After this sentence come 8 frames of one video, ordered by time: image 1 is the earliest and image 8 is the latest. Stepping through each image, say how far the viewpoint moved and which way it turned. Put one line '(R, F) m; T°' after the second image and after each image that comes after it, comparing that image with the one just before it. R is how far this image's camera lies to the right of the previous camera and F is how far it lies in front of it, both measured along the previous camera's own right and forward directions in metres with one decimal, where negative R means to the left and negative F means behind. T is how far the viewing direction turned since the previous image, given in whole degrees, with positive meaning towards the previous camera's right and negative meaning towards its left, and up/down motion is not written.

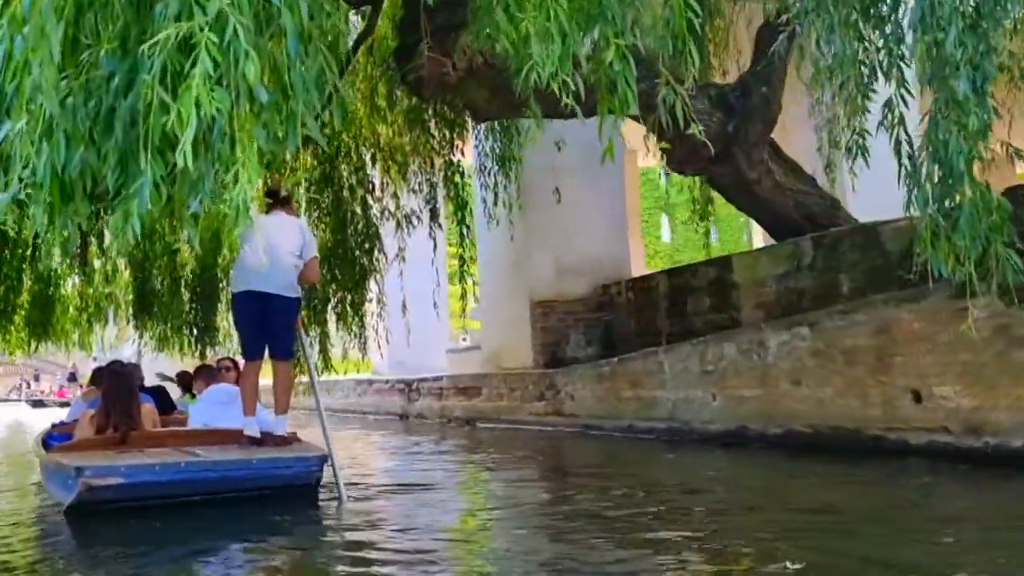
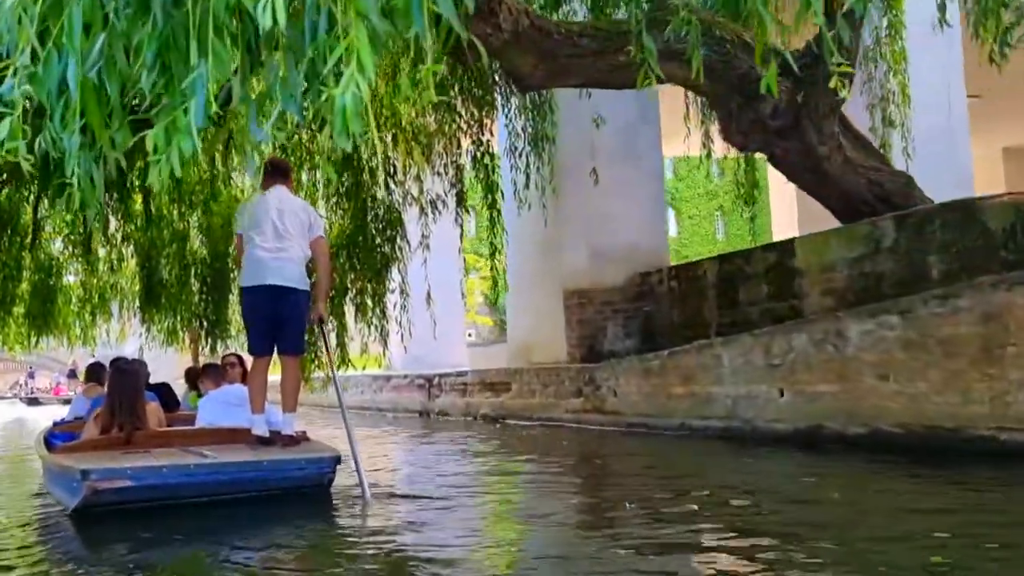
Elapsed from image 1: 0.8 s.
(-0.3, +0.5) m; 0°
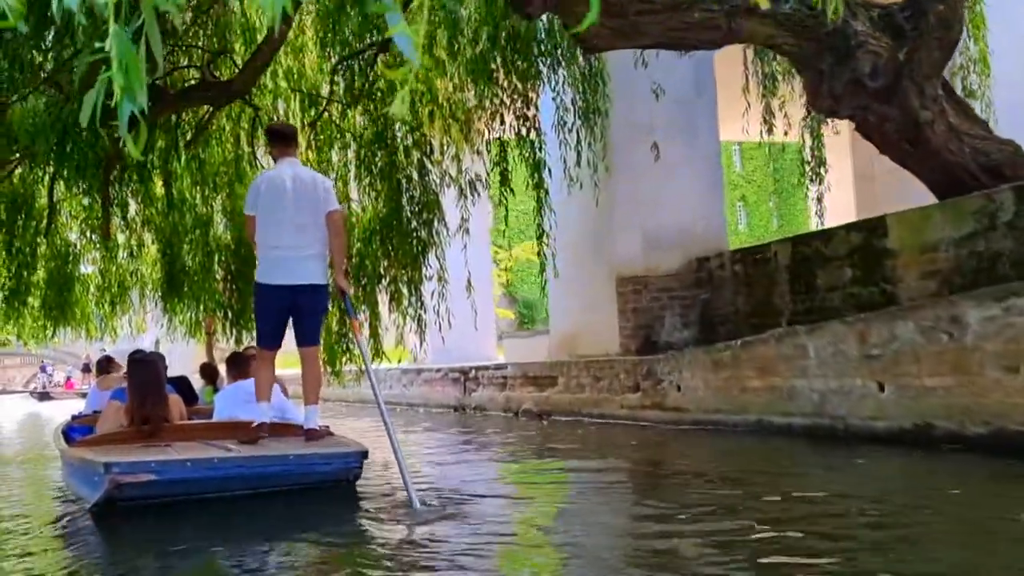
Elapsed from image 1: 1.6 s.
(-0.3, +0.5) m; -1°
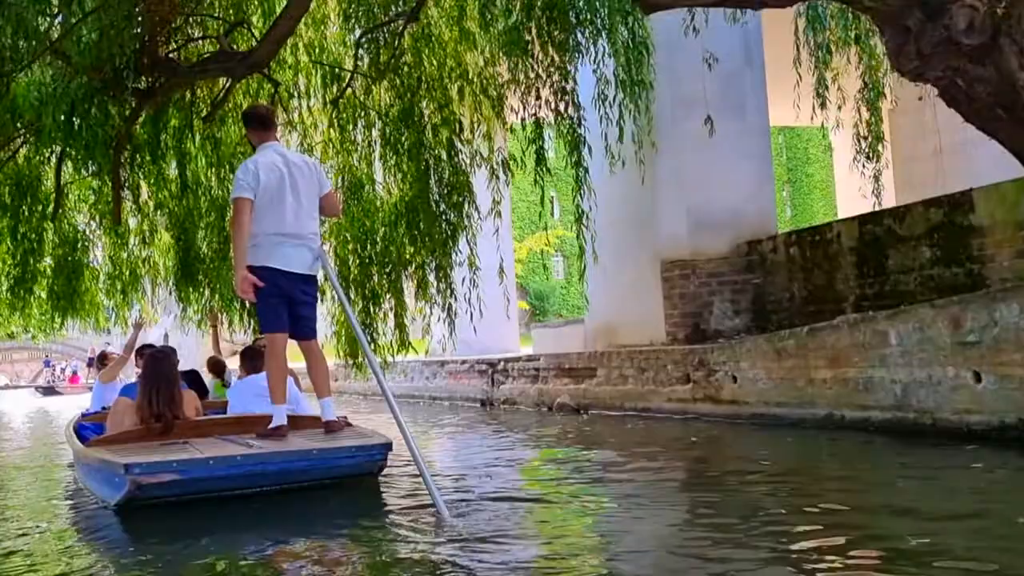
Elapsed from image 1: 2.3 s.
(-0.3, +0.4) m; 0°
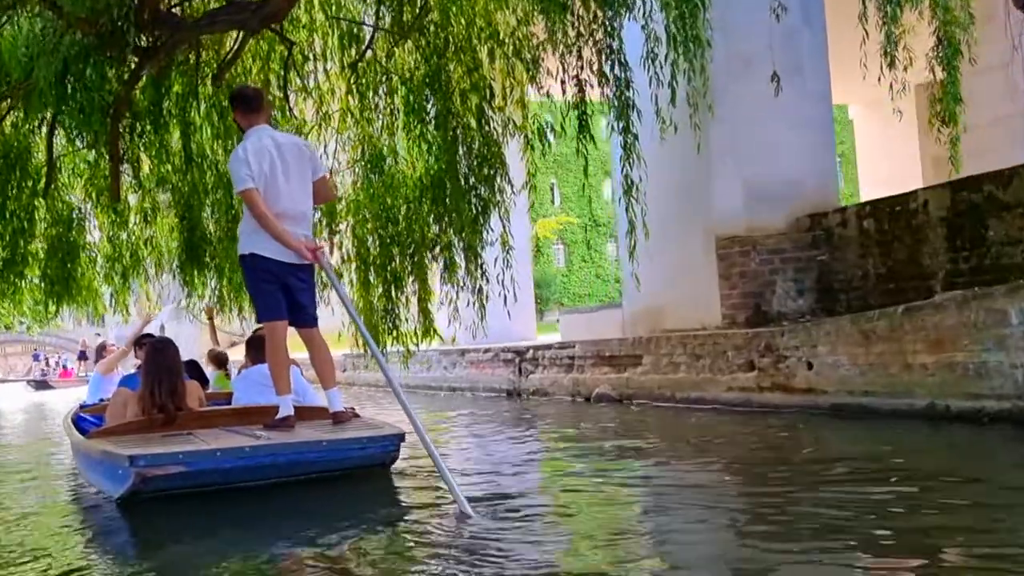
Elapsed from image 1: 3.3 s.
(-0.3, +0.6) m; 0°
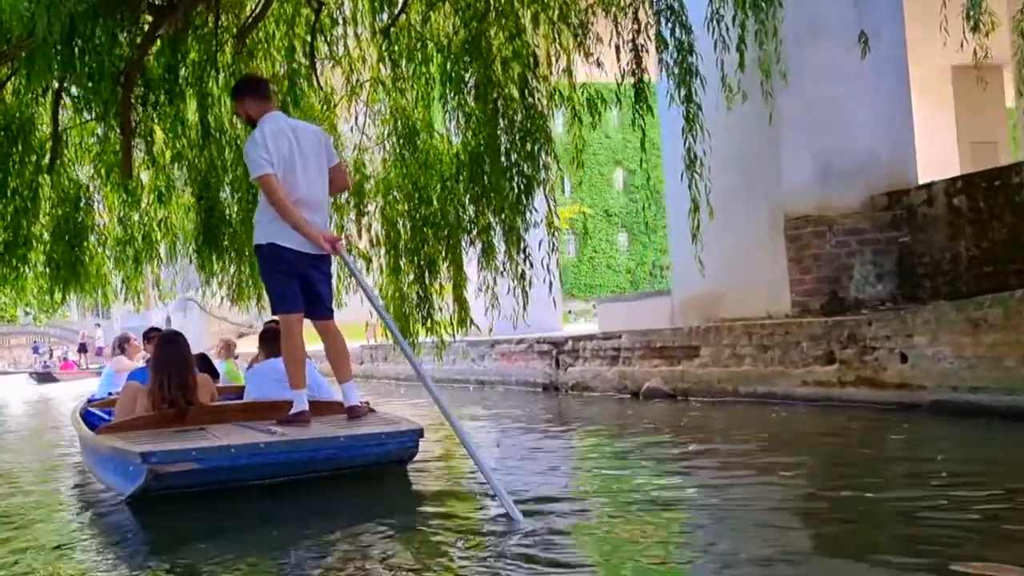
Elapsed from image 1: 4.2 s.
(-0.3, +0.5) m; 0°
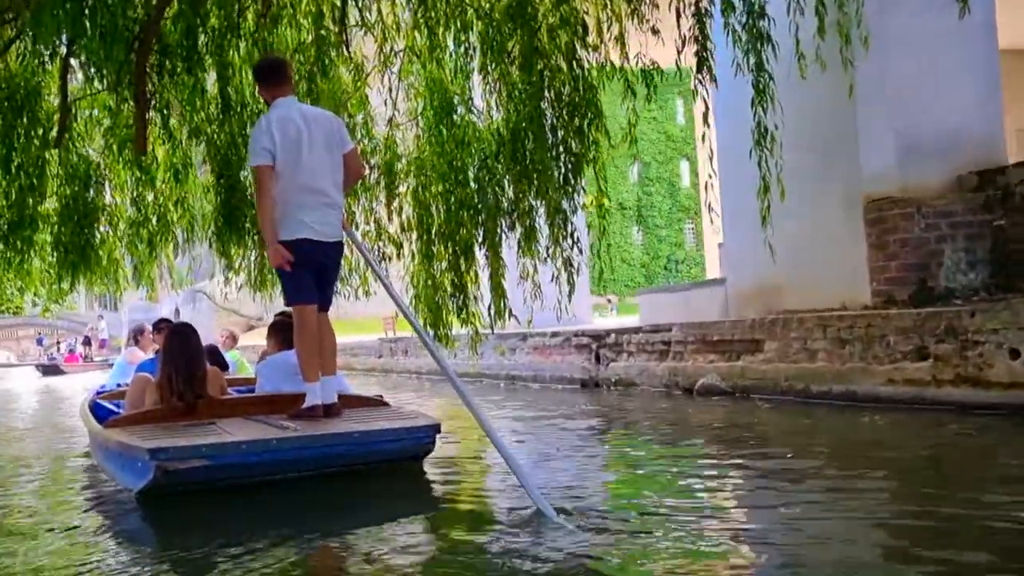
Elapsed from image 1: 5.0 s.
(-0.3, +0.5) m; 0°
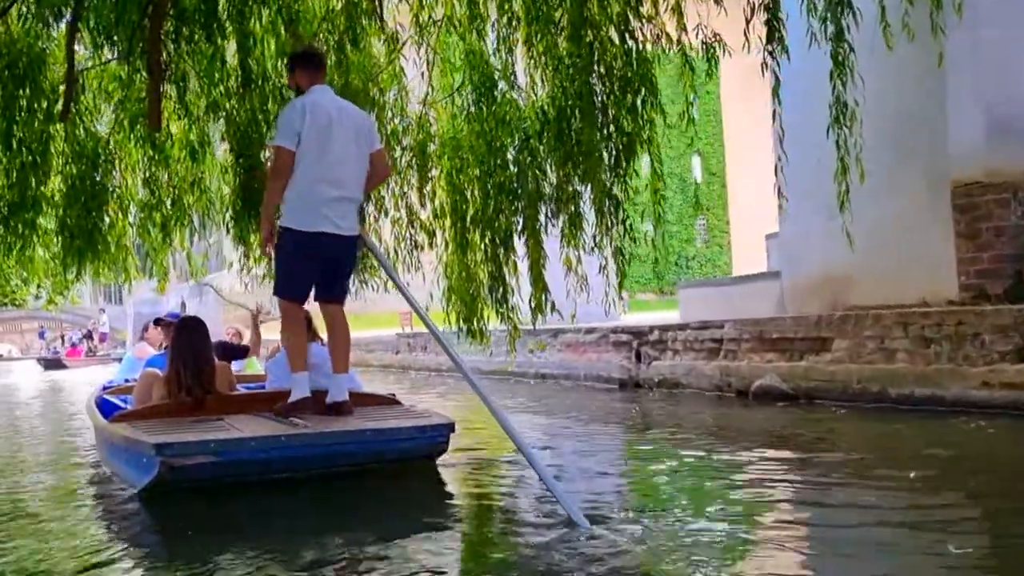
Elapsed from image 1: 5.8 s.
(-0.2, +0.4) m; 0°
